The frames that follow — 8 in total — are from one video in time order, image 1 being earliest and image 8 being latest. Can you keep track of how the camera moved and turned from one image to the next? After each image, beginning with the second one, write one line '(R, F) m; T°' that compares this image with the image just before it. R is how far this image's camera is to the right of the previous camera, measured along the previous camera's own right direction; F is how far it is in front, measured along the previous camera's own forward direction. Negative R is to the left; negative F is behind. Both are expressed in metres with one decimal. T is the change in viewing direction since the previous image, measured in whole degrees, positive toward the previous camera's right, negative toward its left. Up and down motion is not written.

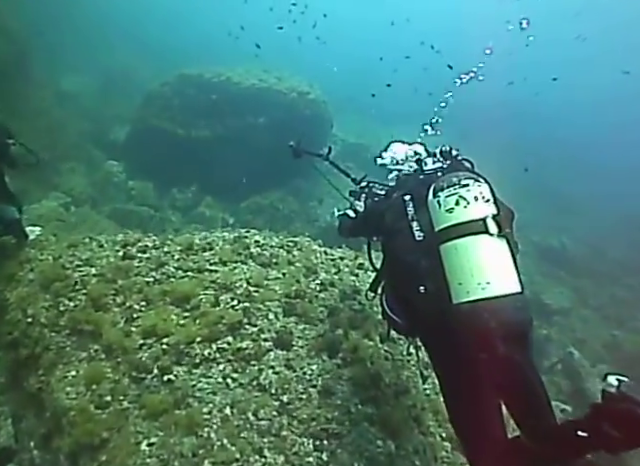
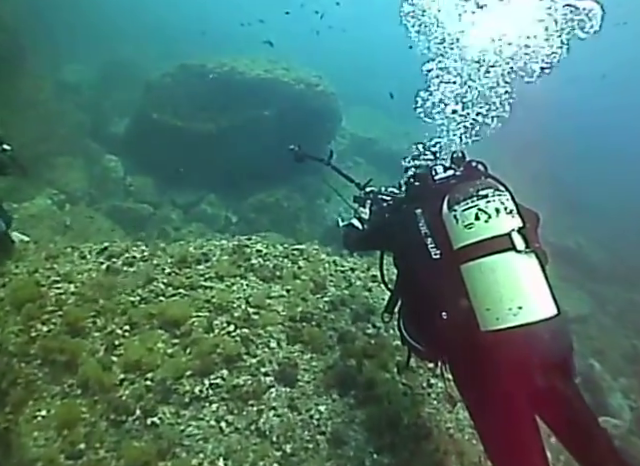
(-0.1, +0.7) m; -1°
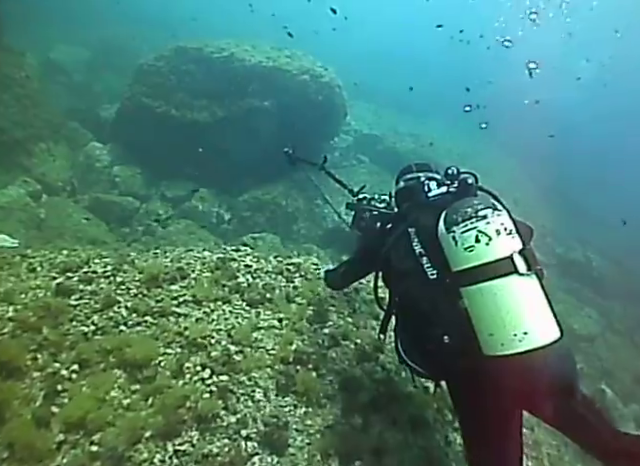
(-0.1, +0.9) m; 0°
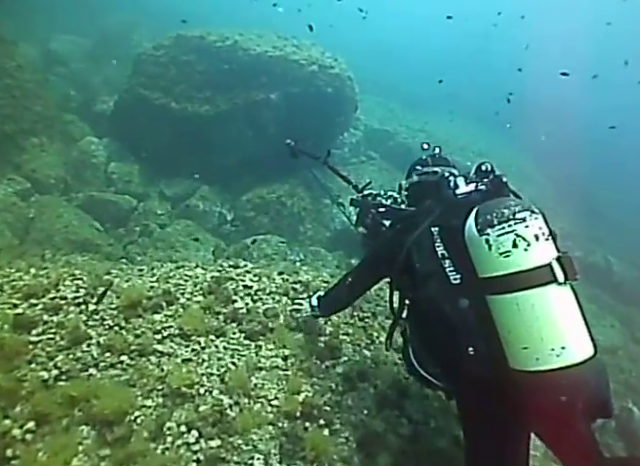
(-0.1, +0.7) m; -1°
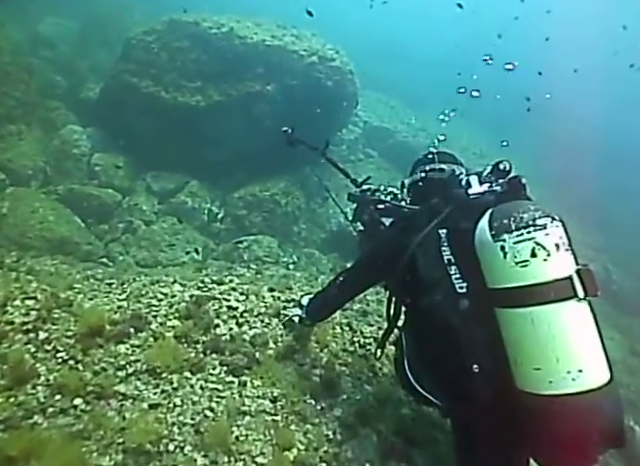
(0.0, +0.6) m; +1°
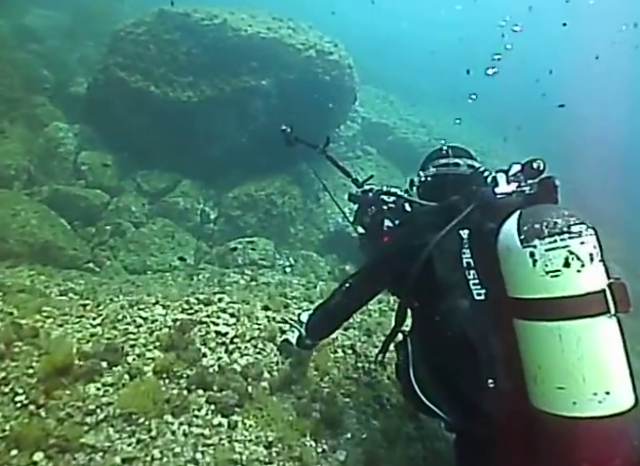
(0.0, +0.4) m; +1°
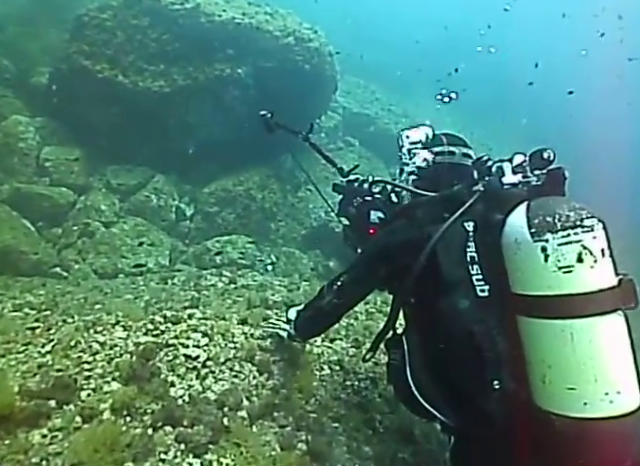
(0.0, +0.4) m; +3°
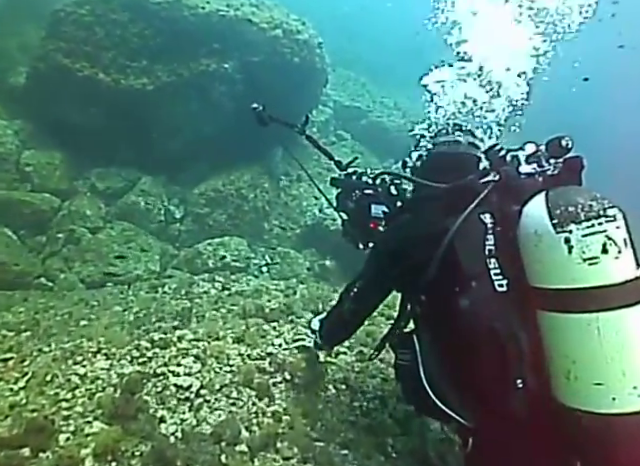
(-0.1, +0.3) m; +1°
